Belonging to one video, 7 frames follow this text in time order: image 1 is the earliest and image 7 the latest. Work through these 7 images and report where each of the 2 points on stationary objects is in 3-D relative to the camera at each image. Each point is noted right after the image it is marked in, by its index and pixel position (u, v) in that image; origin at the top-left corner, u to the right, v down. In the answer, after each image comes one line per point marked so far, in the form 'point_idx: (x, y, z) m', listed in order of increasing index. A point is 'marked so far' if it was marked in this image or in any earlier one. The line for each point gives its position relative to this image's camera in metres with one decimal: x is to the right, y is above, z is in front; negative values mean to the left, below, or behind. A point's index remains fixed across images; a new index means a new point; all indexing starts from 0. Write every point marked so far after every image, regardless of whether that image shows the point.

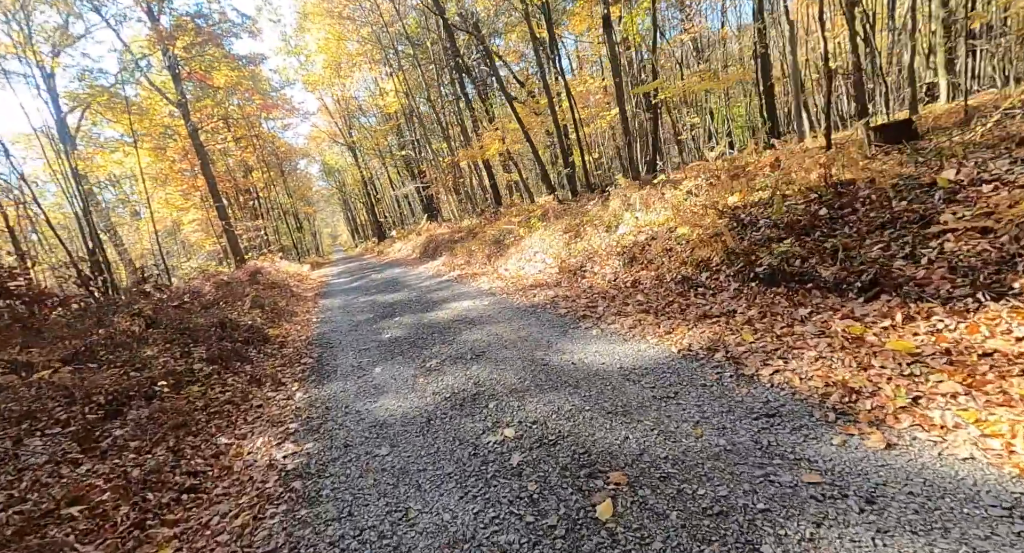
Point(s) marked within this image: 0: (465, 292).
0: (-1.2, -0.5, +12.0) m
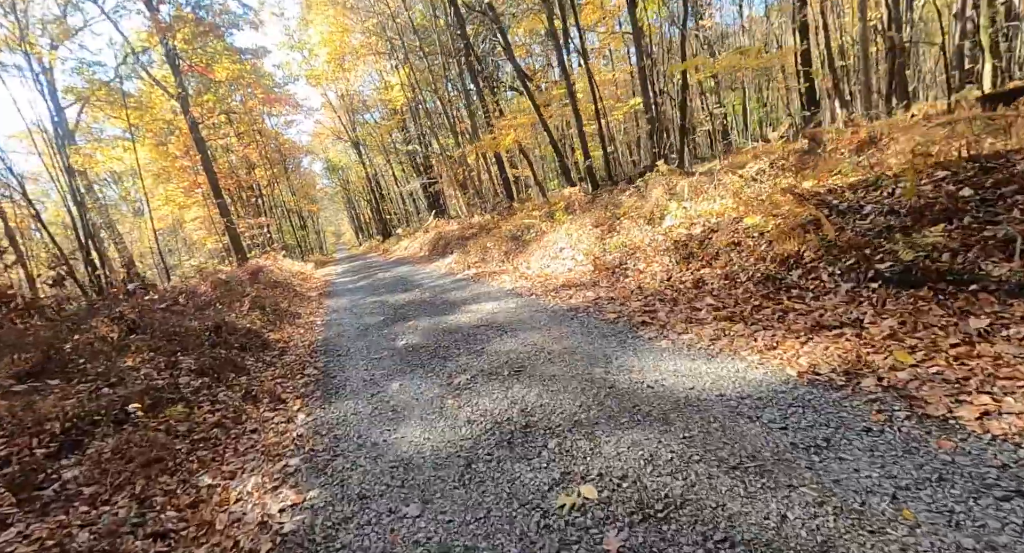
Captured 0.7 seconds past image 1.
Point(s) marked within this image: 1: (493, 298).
0: (-0.7, -0.5, +10.9) m
1: (-0.4, -0.5, +9.9) m
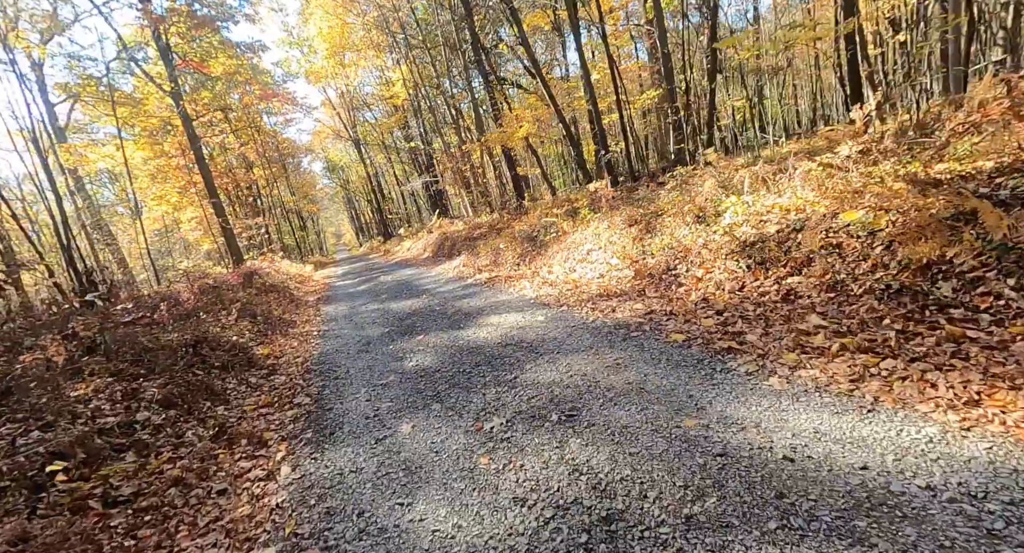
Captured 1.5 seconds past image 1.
0: (-0.3, -0.6, +9.6) m
1: (0.0, -0.6, +8.6) m
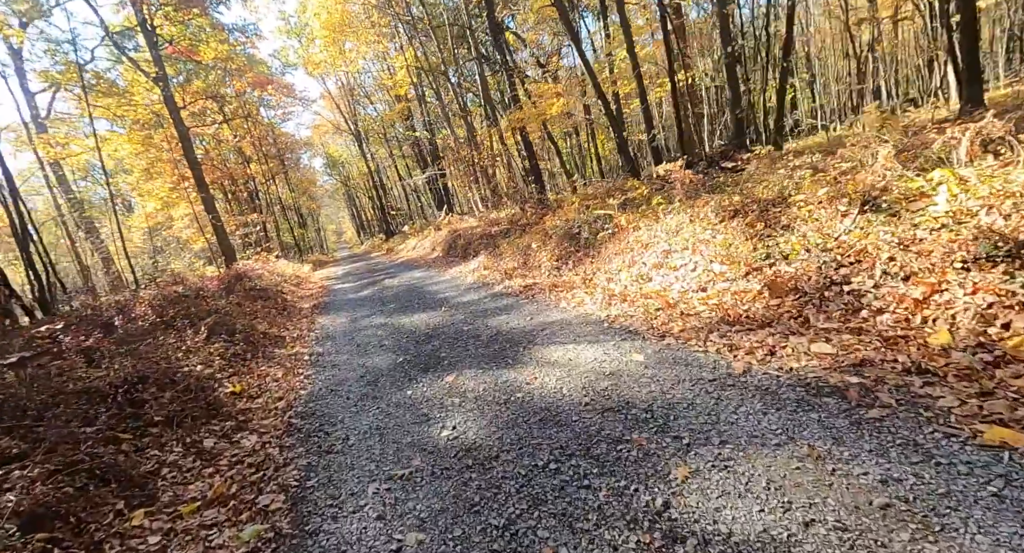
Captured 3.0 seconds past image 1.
0: (+0.6, -0.8, +7.0) m
1: (+0.9, -0.8, +6.0) m
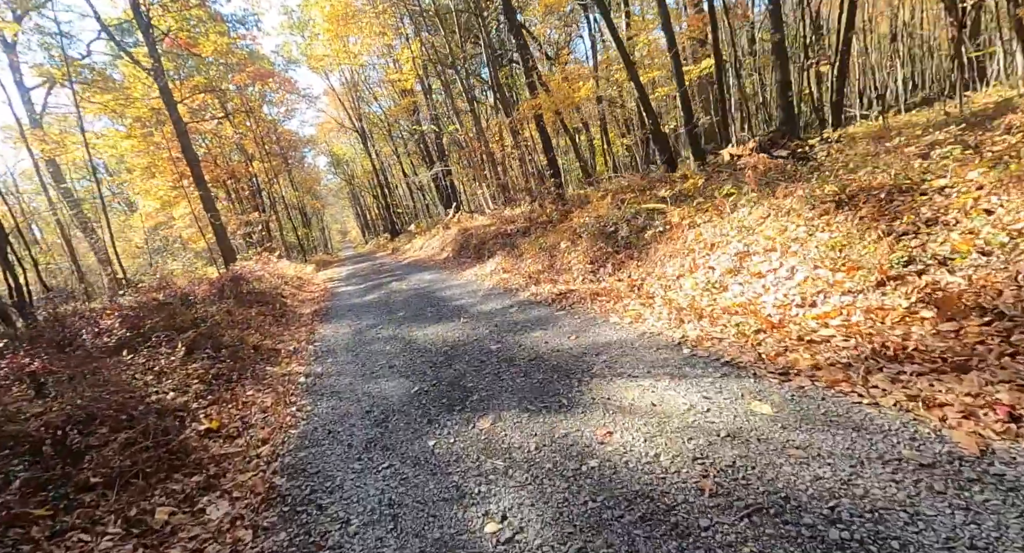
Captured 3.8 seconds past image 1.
0: (+1.1, -0.9, +5.5) m
1: (+1.4, -0.9, +4.4) m
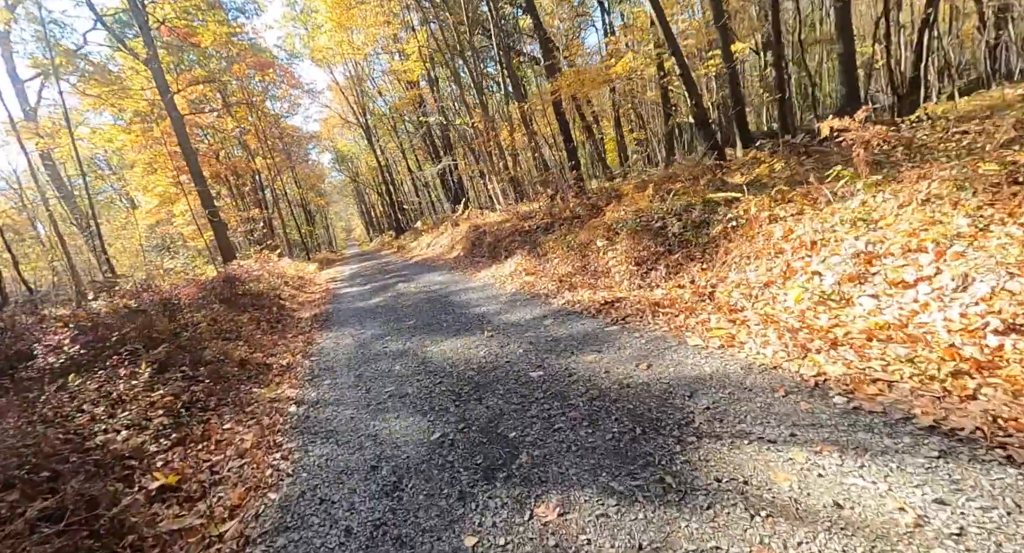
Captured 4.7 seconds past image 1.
0: (+1.6, -1.0, +3.9) m
1: (+1.9, -1.0, +2.8) m
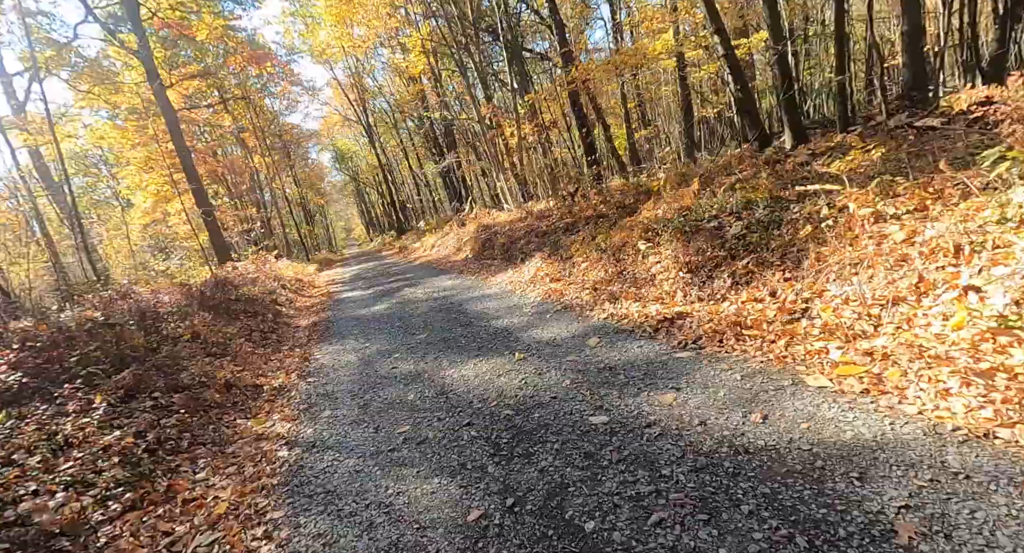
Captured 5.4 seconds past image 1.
0: (+2.1, -1.1, +2.5) m
1: (+2.4, -1.1, +1.5) m
